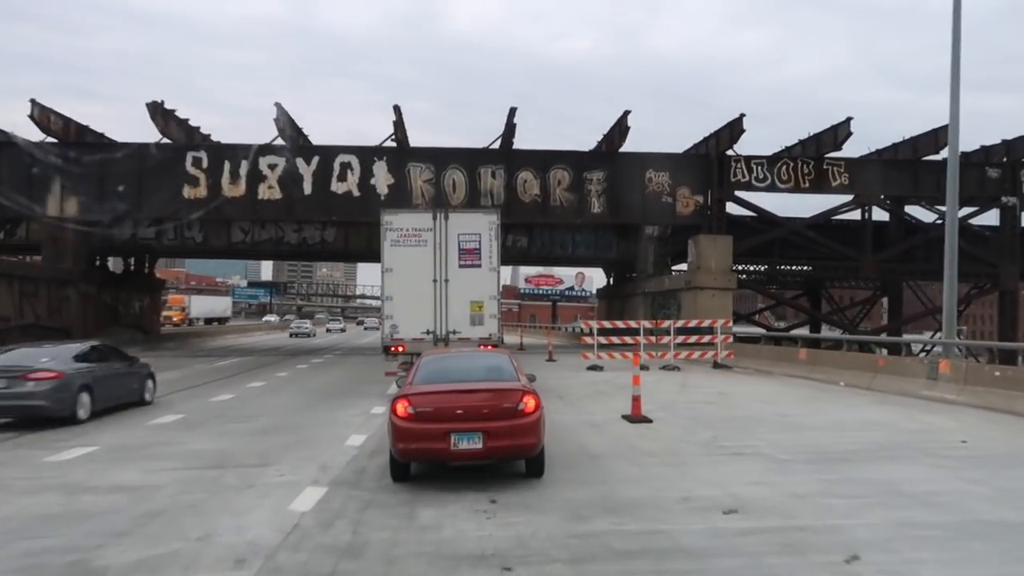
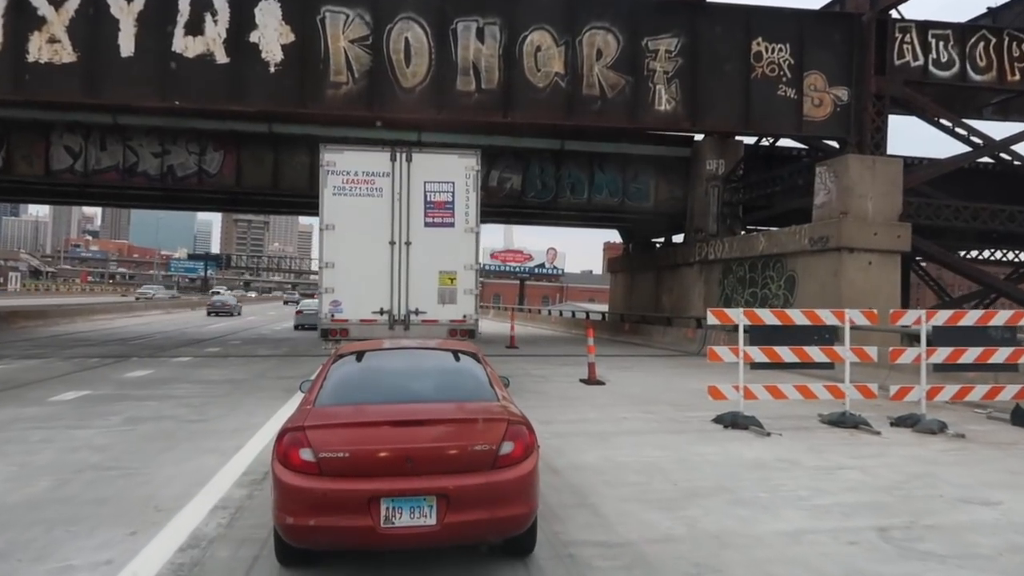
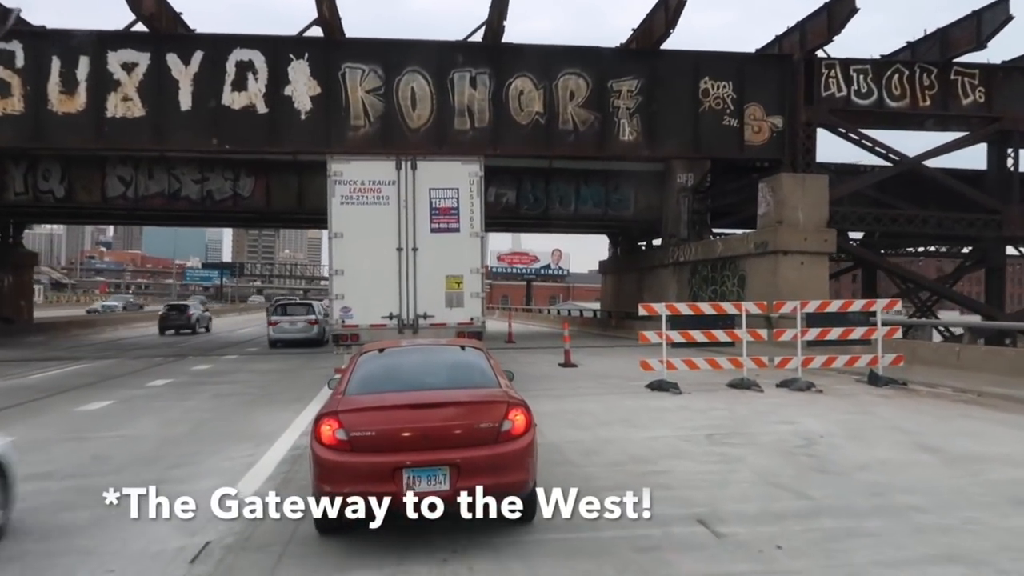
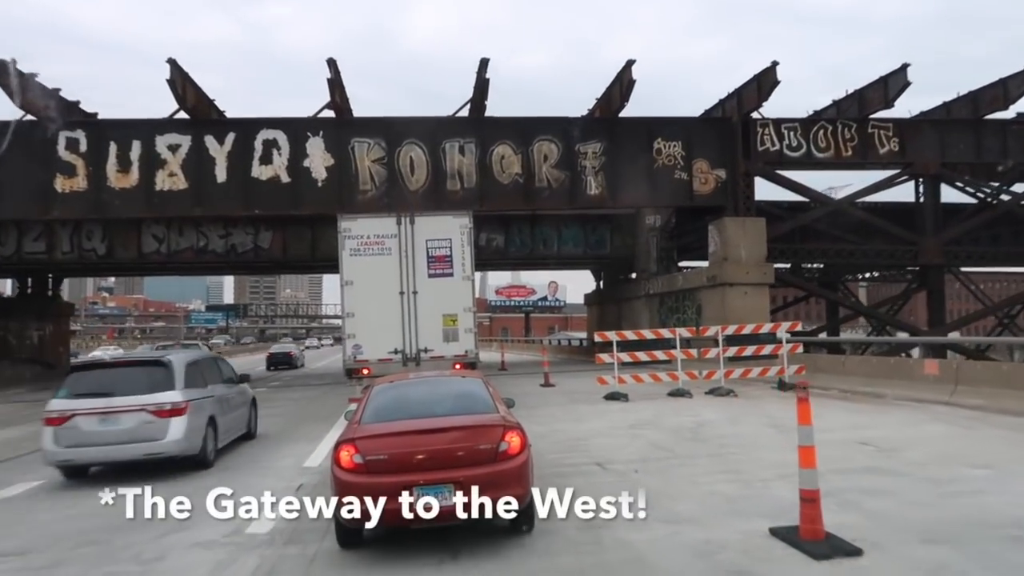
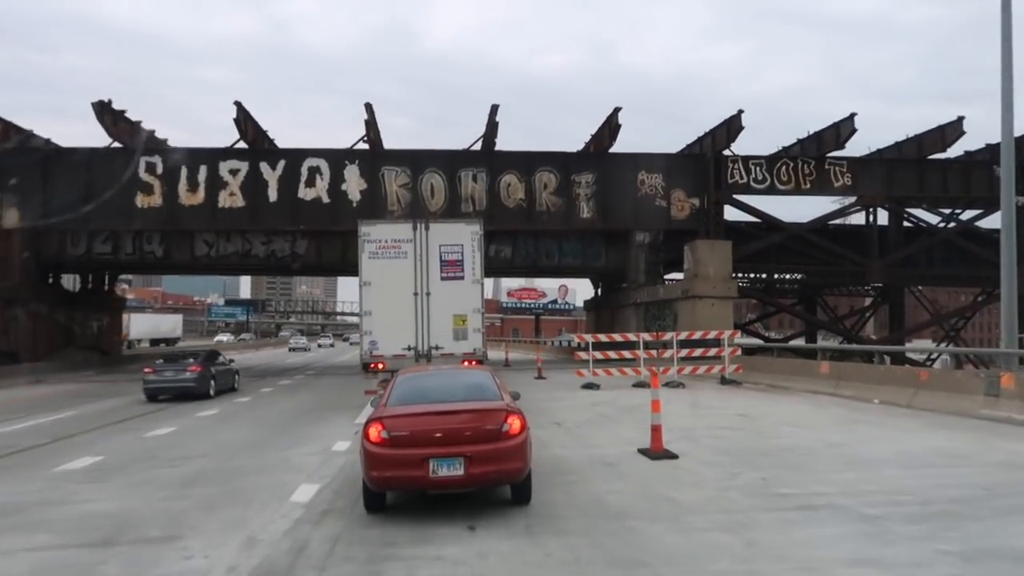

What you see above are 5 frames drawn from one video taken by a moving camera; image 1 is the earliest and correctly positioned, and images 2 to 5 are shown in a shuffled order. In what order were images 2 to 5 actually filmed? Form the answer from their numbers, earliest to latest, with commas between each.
5, 4, 3, 2
